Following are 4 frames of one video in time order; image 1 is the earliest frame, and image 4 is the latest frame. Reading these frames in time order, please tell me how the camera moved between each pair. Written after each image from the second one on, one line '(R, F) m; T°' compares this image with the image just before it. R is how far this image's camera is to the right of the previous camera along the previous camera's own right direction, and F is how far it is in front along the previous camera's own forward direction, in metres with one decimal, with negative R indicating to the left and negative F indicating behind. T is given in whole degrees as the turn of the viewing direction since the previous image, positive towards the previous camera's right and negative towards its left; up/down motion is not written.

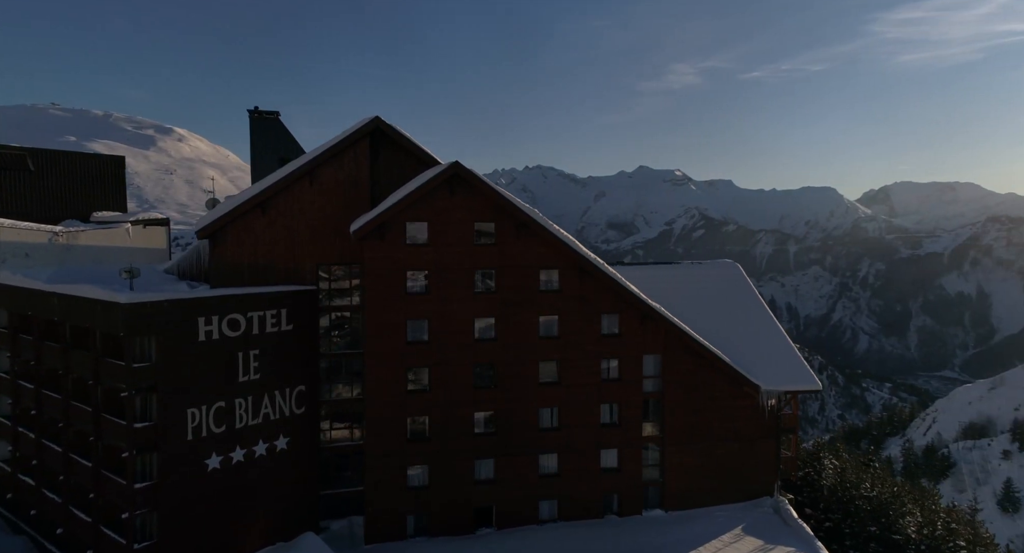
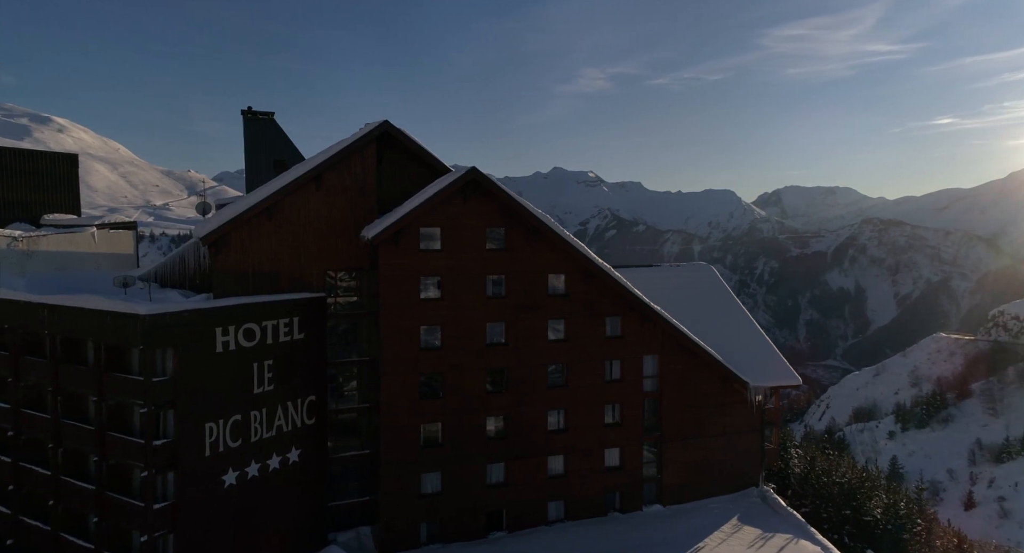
(-4.8, -0.3) m; +8°
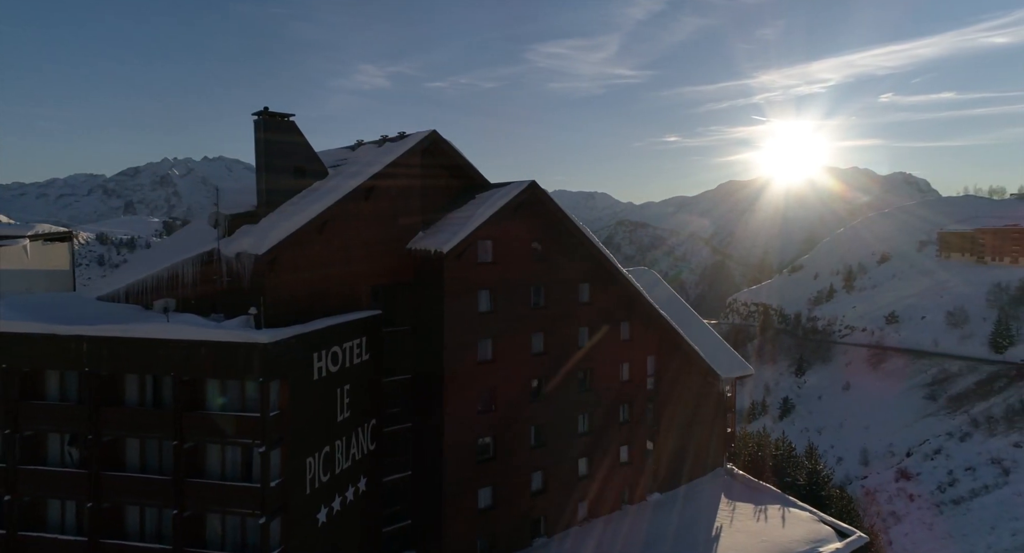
(-12.6, +1.4) m; +21°
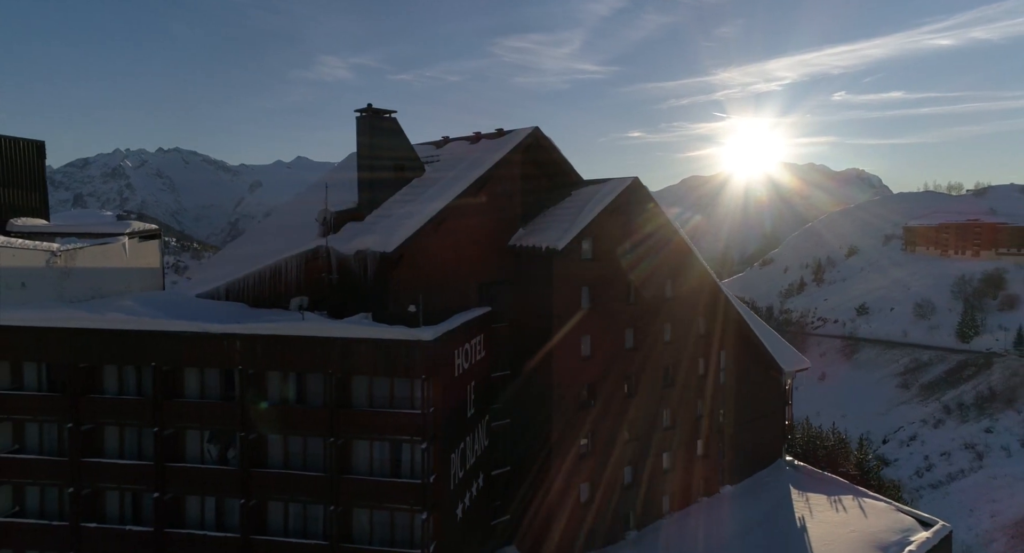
(-6.1, -0.1) m; +4°
